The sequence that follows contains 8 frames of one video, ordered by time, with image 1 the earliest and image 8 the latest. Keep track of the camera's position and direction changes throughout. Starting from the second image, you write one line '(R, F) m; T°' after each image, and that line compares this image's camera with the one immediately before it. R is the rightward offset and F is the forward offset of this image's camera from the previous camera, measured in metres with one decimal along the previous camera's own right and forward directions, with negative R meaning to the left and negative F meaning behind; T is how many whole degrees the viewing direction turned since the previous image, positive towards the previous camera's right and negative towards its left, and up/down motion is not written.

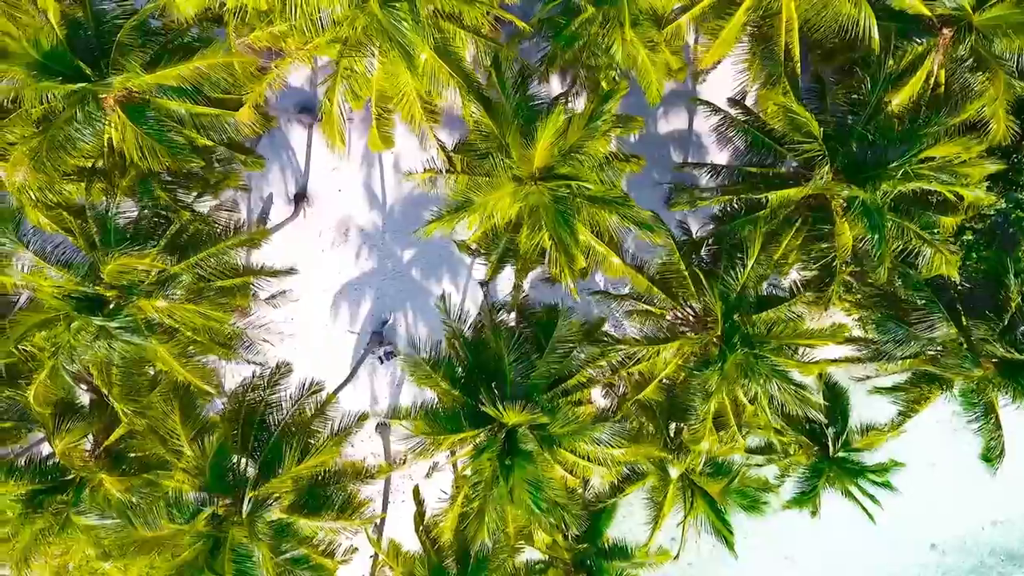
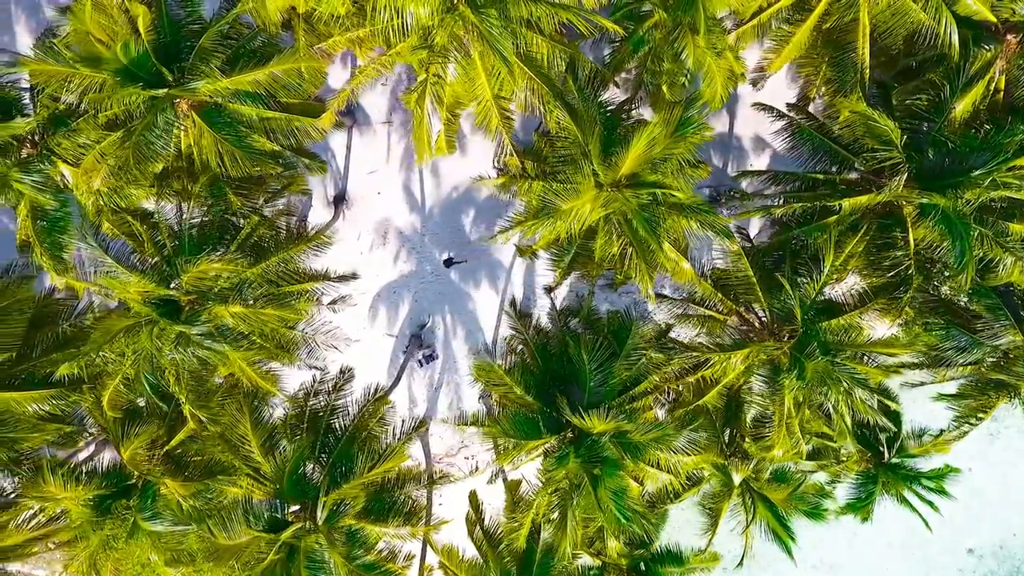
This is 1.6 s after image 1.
(-1.4, 0.0) m; 0°
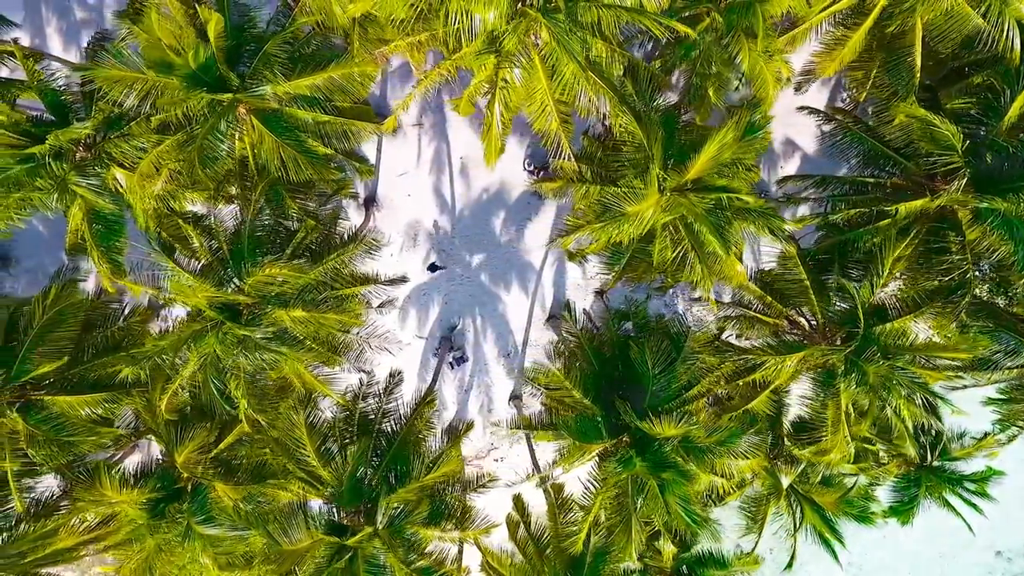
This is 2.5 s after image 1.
(-1.1, 0.0) m; 0°
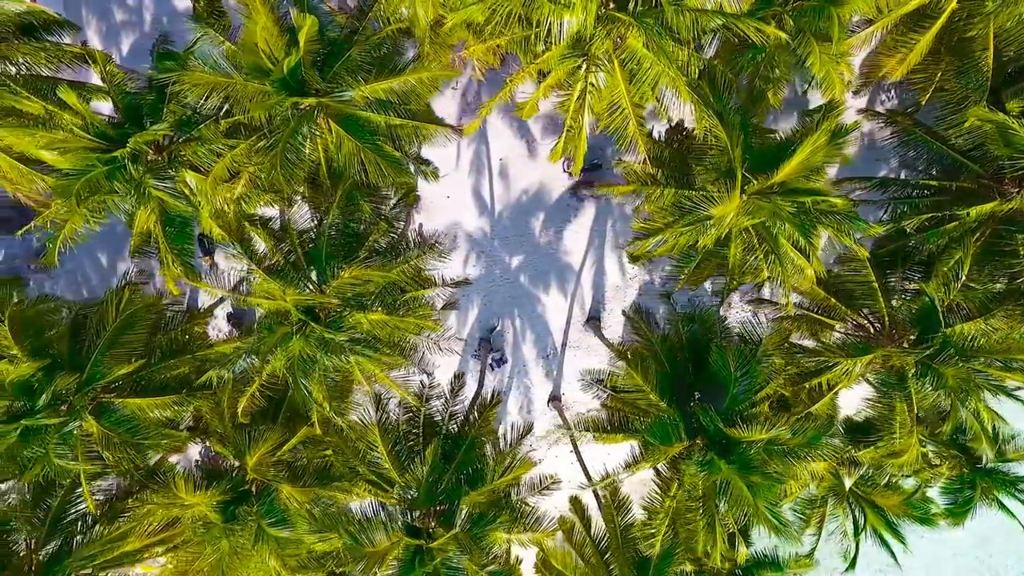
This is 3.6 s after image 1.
(-1.4, 0.0) m; 0°
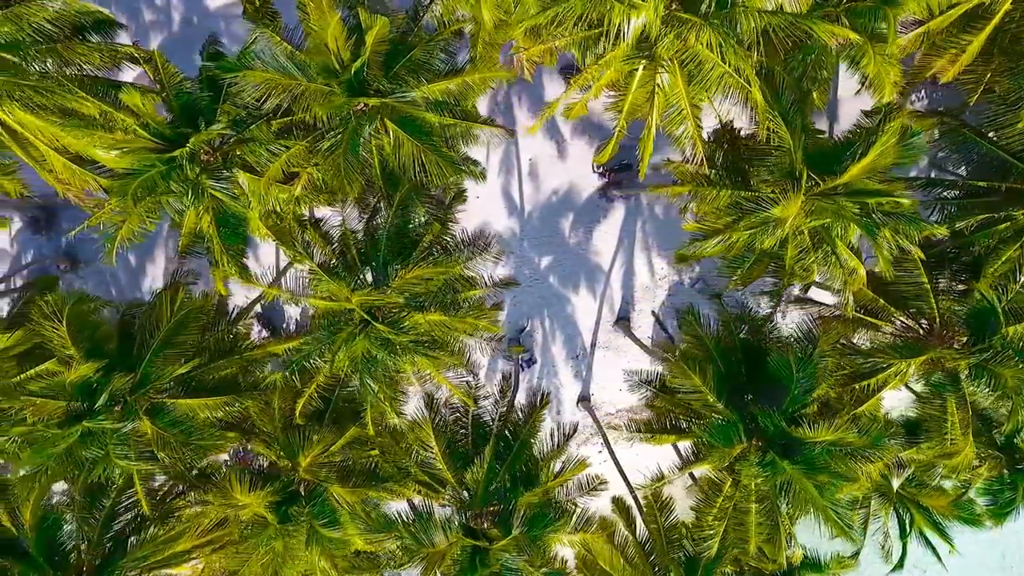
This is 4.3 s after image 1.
(-1.1, 0.0) m; 0°
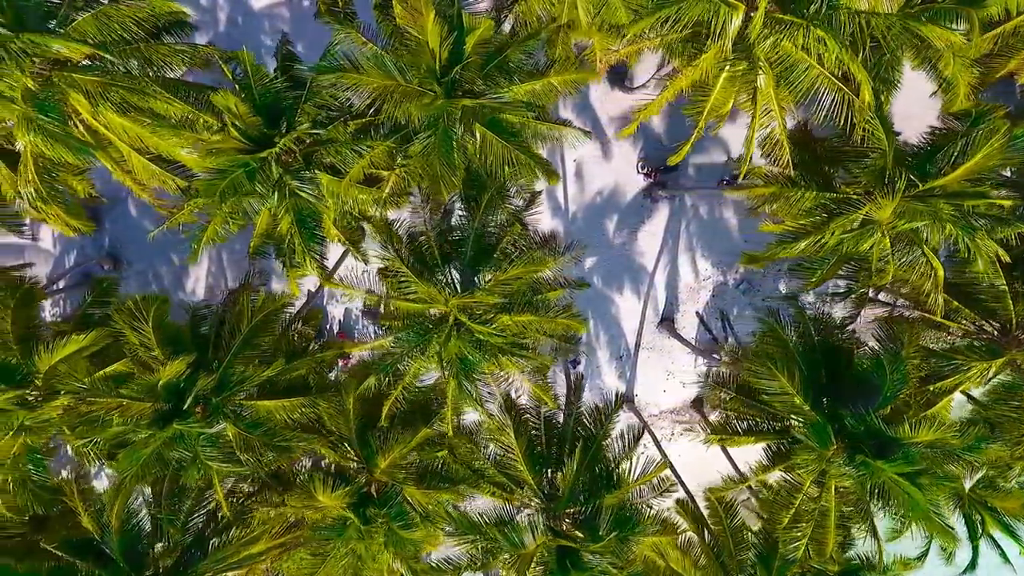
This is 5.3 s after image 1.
(-1.6, 0.0) m; 0°
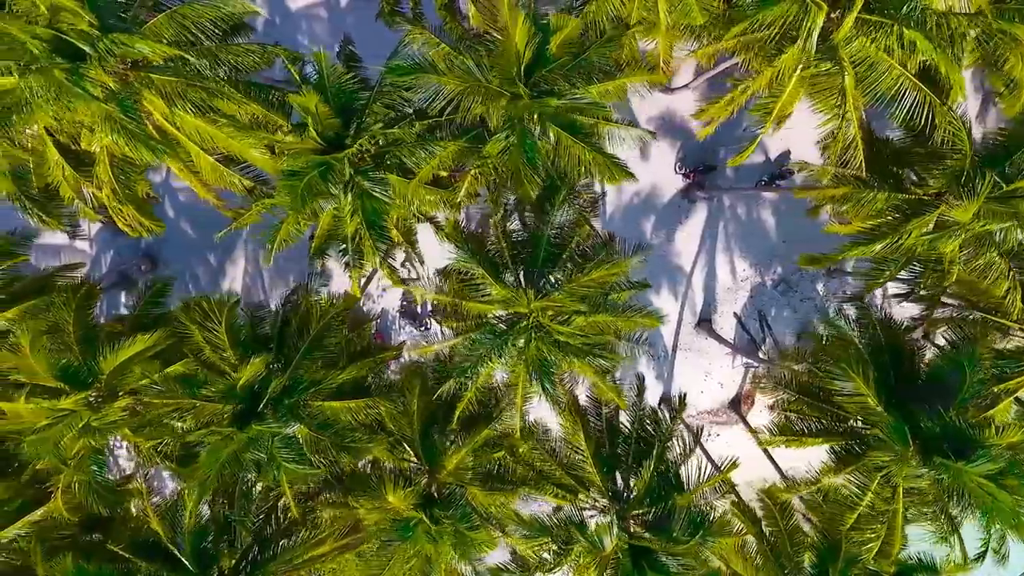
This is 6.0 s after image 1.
(-1.4, 0.0) m; 0°
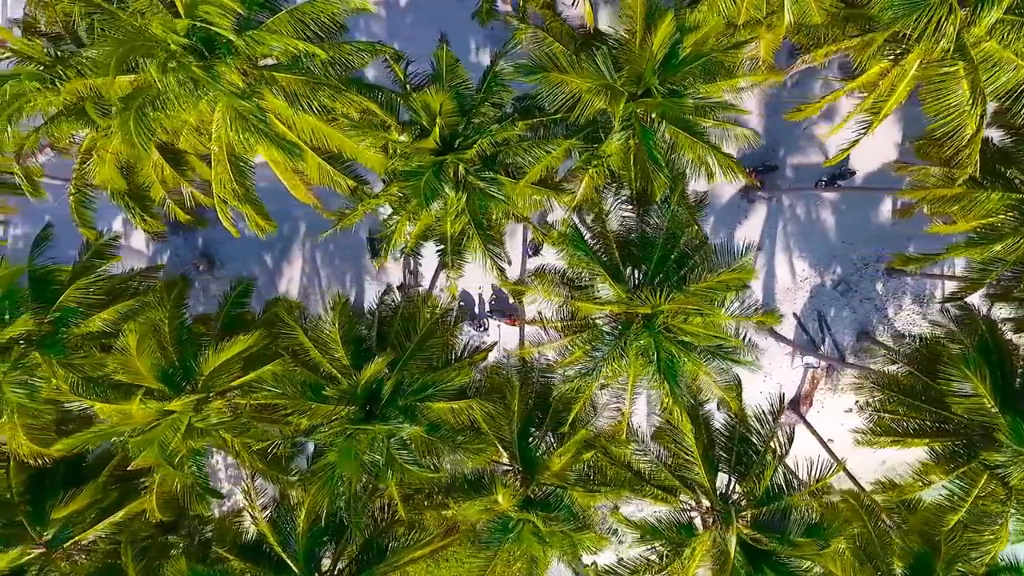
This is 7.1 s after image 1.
(-2.1, 0.0) m; 0°
